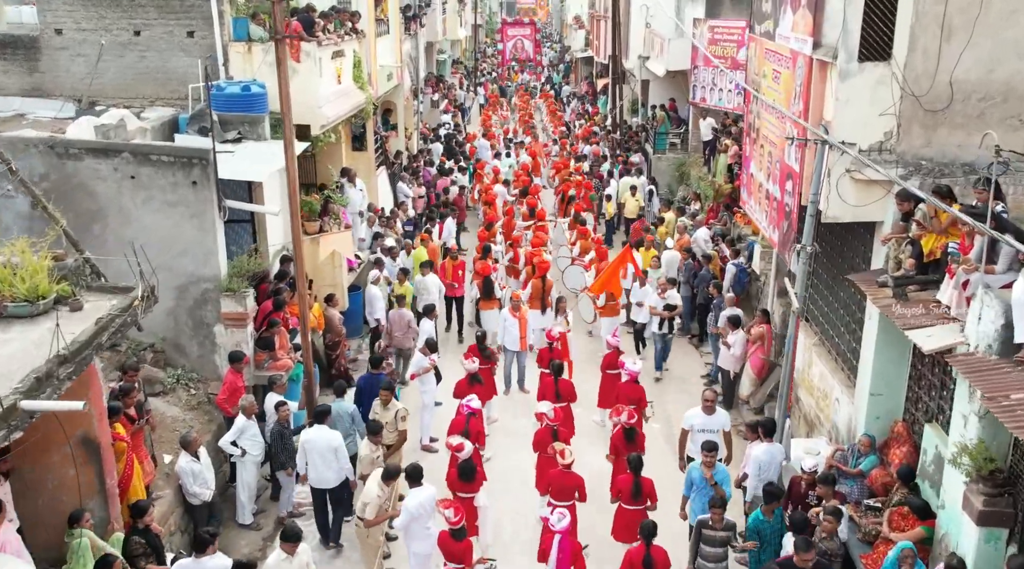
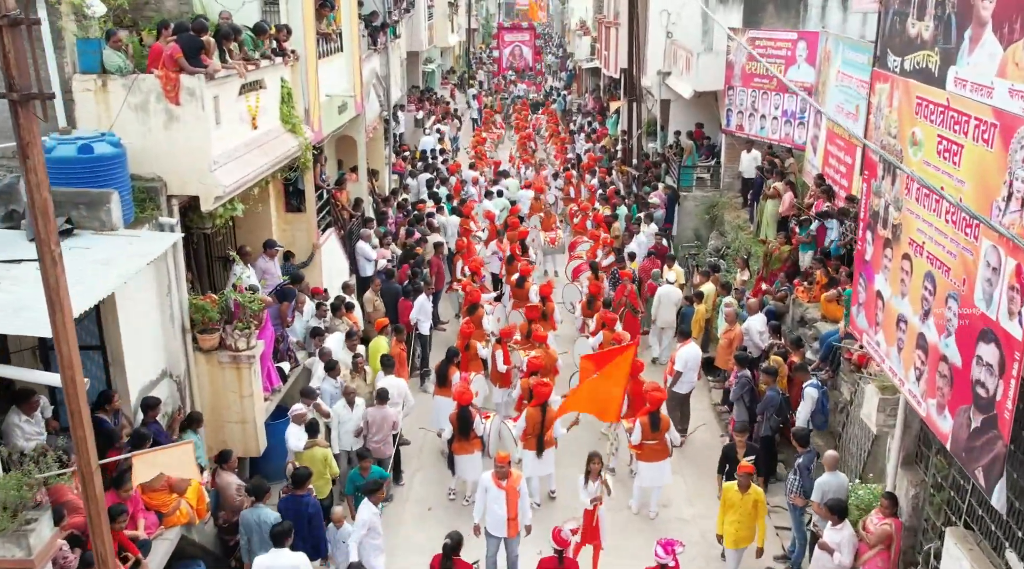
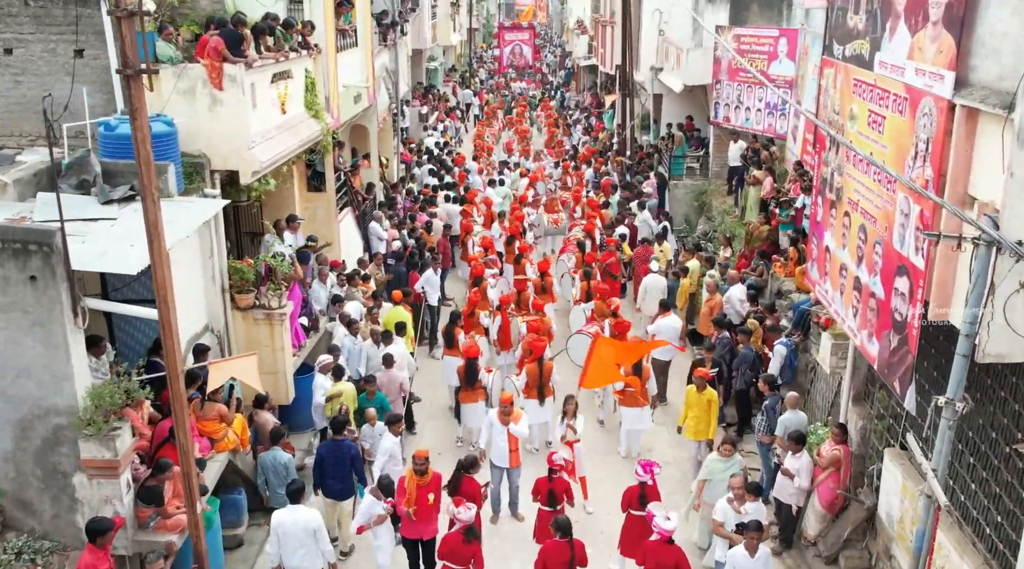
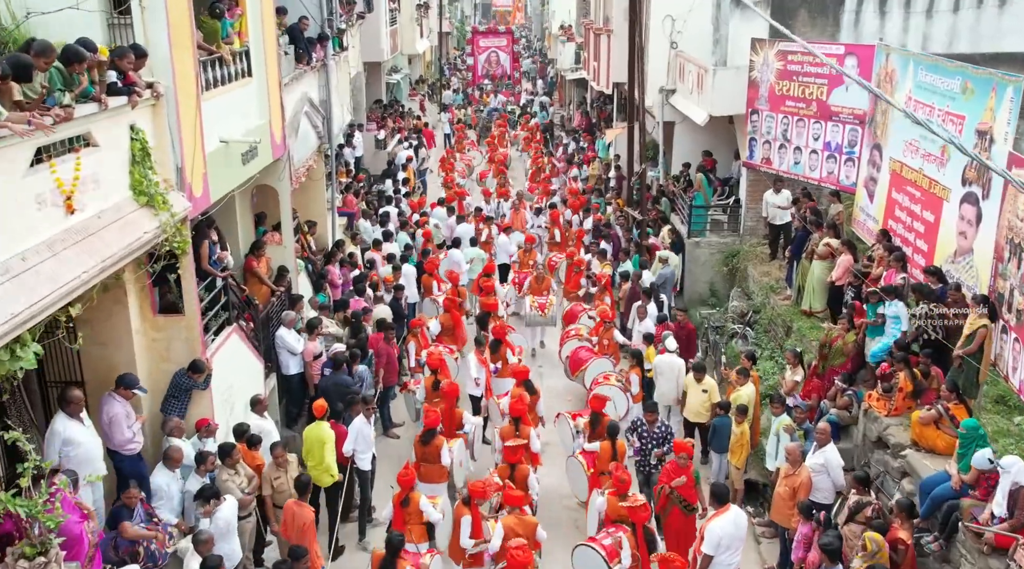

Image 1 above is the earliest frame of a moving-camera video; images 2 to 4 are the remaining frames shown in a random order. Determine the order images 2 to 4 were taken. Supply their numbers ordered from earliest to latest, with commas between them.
3, 2, 4
